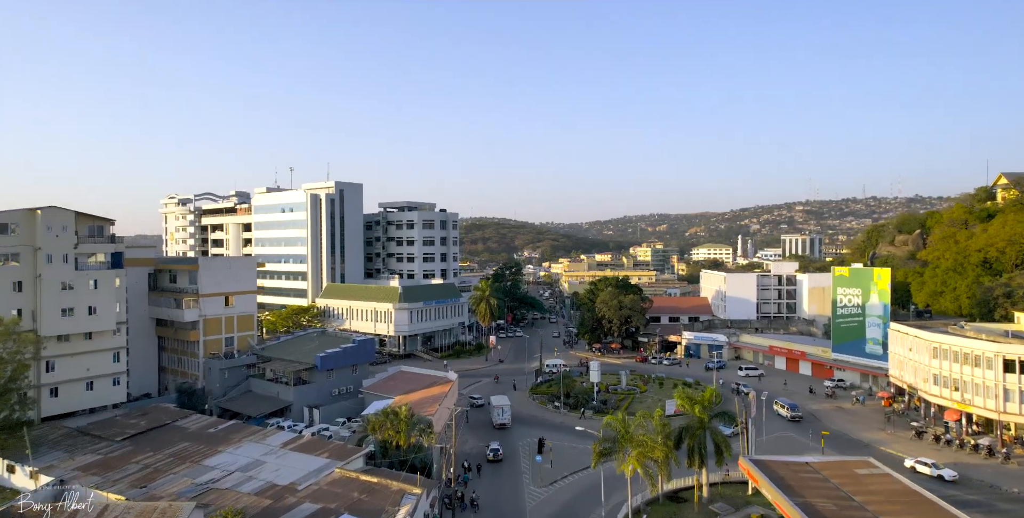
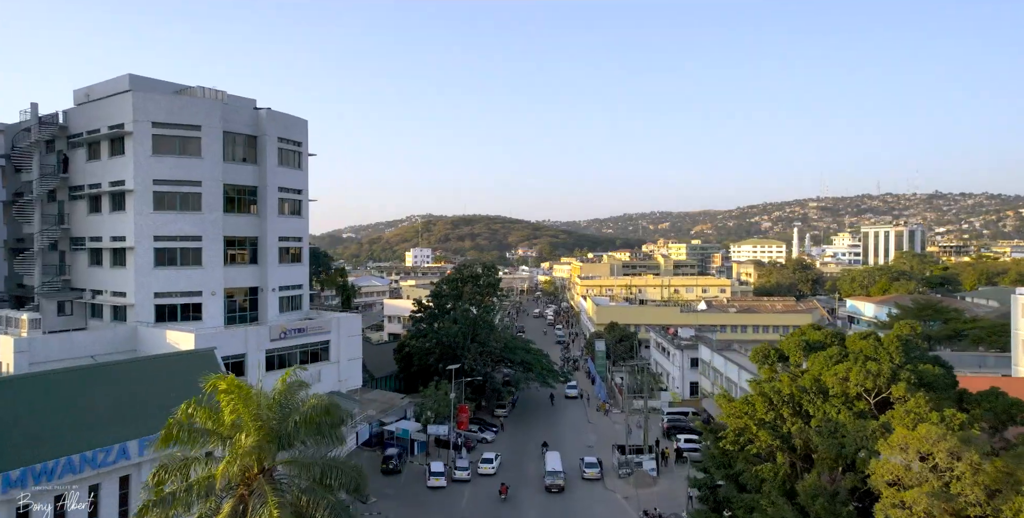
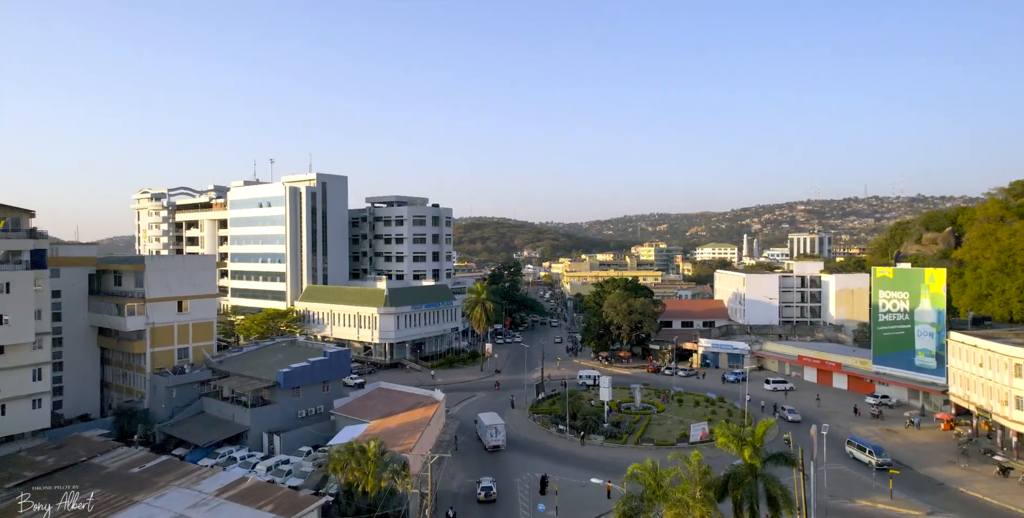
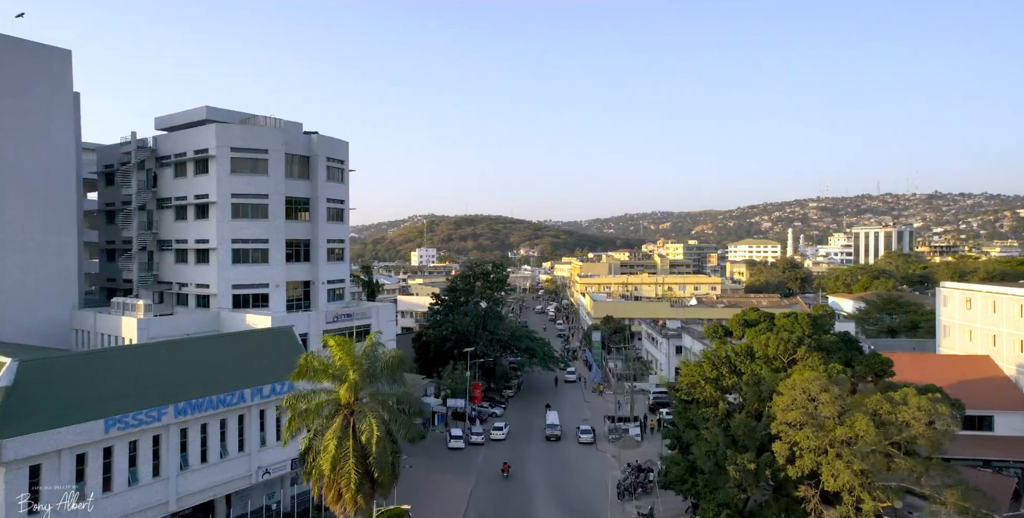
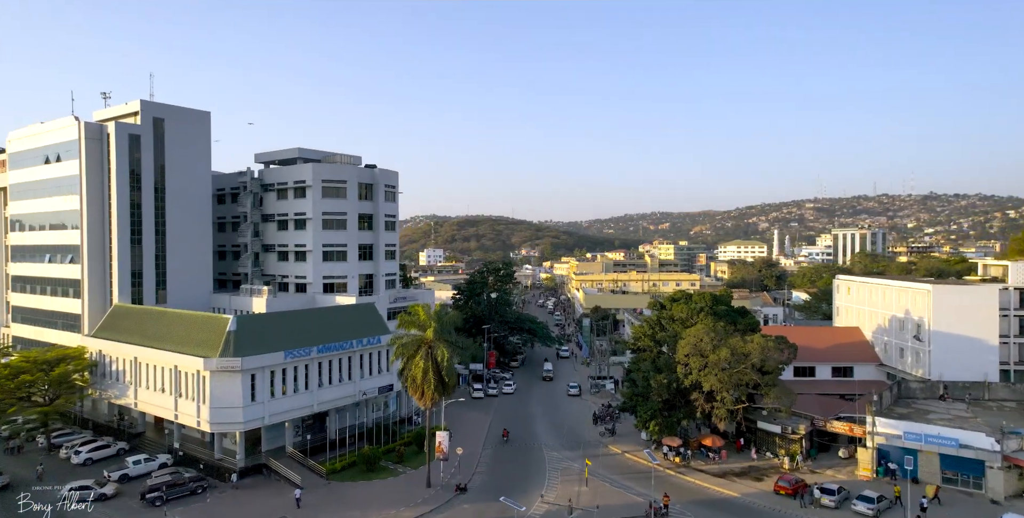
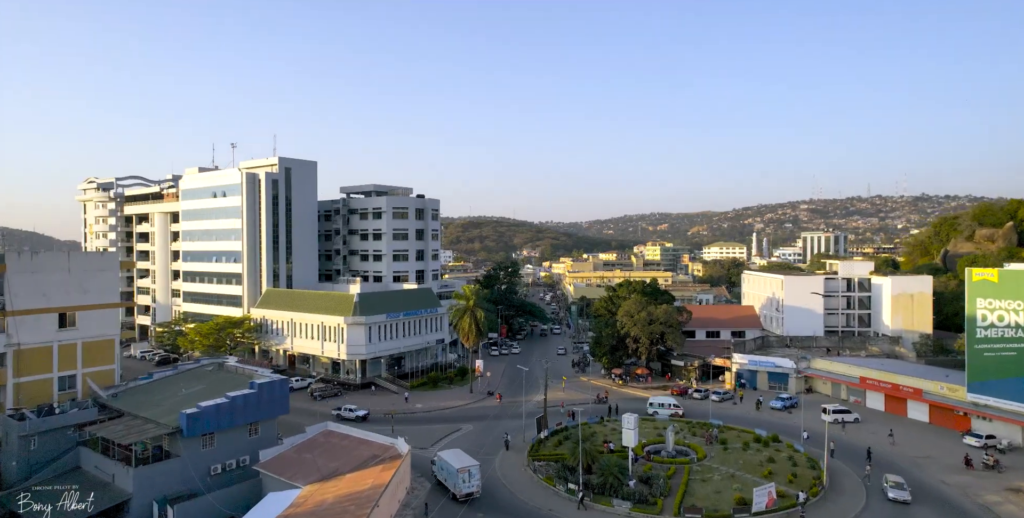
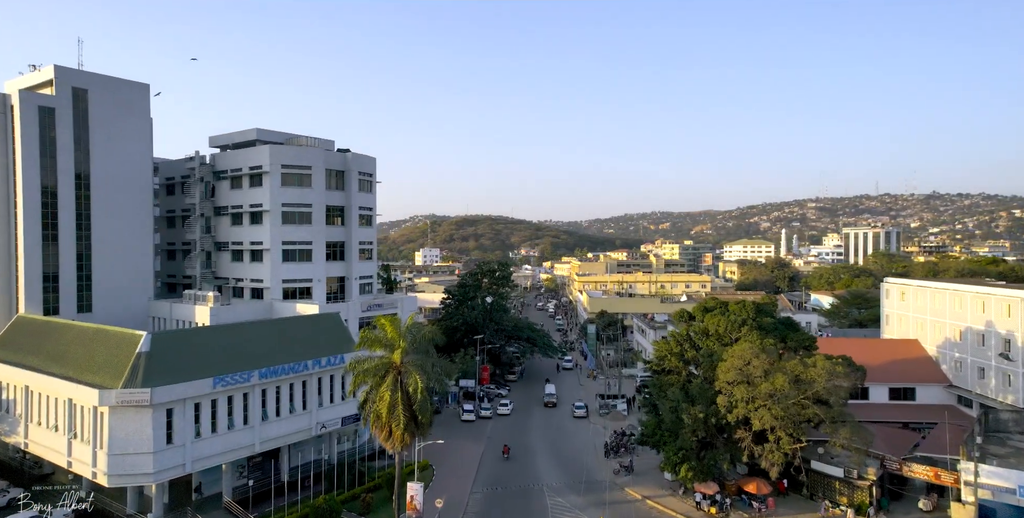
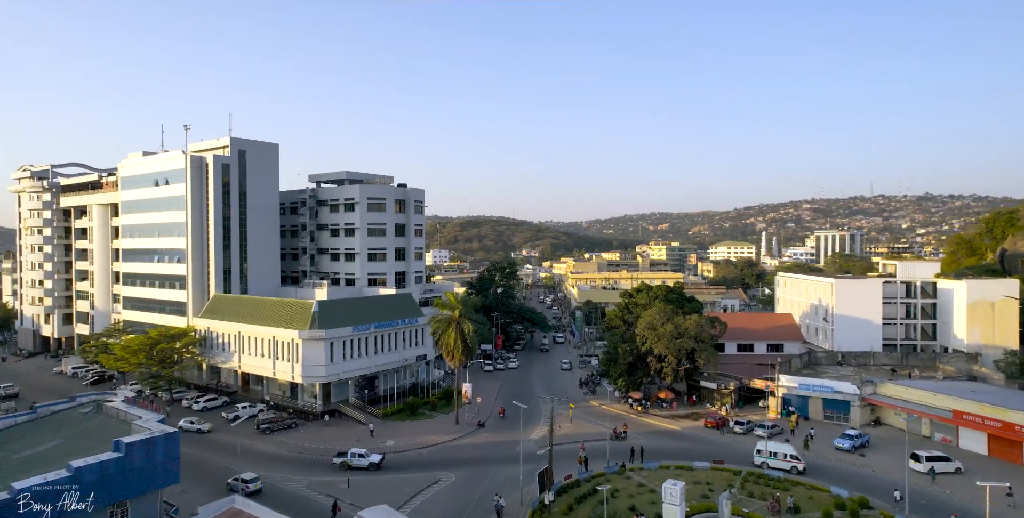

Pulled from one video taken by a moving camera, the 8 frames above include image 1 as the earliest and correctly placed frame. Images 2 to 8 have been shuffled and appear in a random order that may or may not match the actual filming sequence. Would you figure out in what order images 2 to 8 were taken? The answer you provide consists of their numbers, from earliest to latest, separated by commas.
3, 6, 8, 5, 7, 4, 2
